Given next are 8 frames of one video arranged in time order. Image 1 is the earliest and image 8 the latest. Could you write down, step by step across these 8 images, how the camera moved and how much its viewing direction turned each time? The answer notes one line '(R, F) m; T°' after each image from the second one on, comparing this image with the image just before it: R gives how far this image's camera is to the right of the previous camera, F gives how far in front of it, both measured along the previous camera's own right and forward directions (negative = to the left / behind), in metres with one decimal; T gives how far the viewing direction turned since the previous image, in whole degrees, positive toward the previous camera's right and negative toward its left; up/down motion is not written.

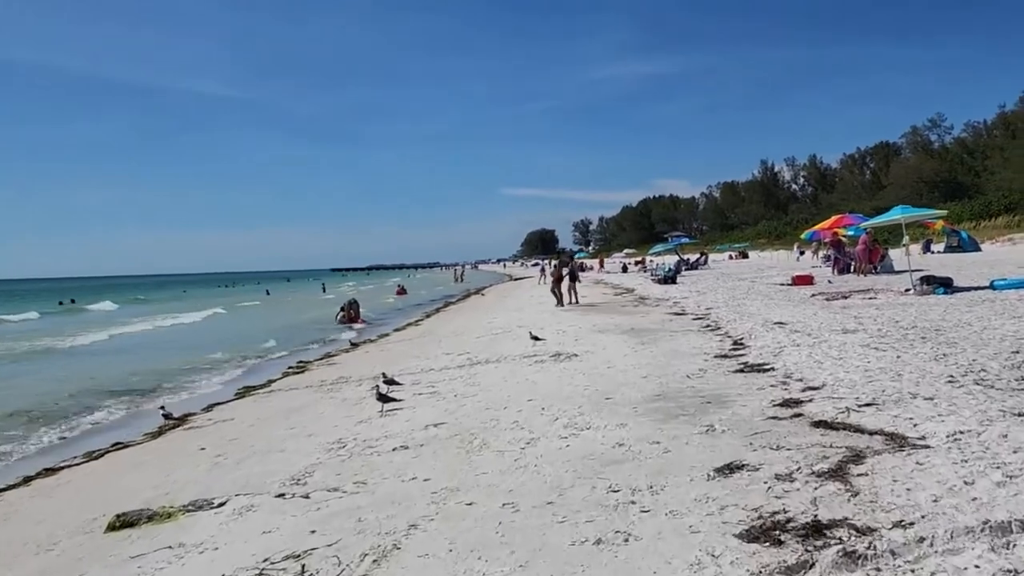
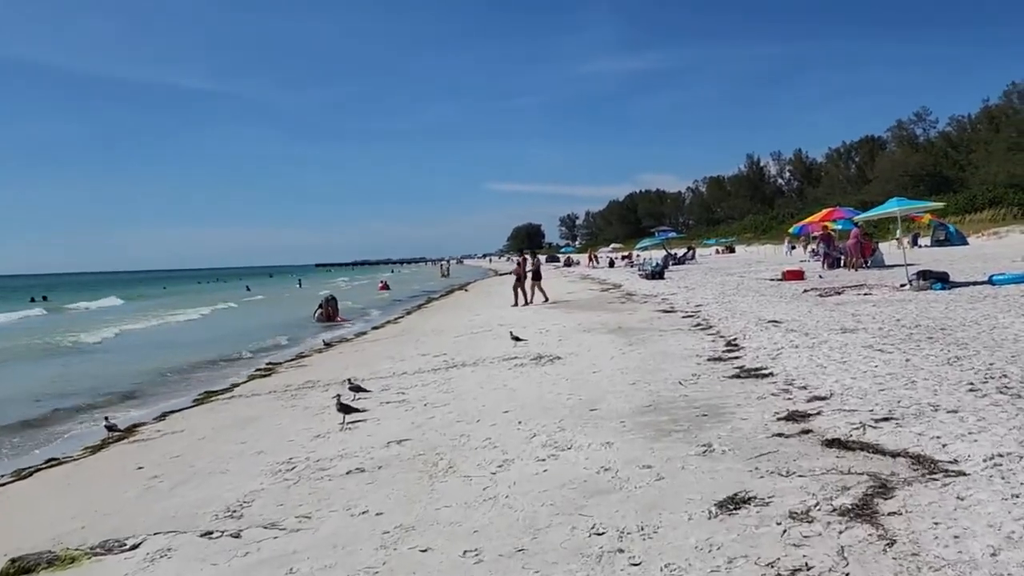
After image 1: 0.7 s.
(+0.1, +0.9) m; +1°
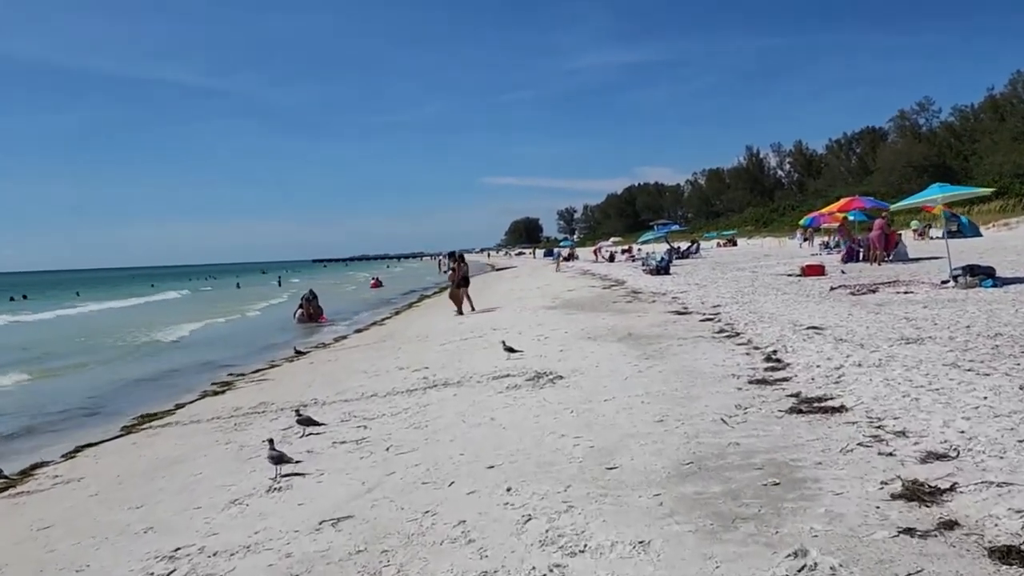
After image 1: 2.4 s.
(+0.1, +2.2) m; 0°
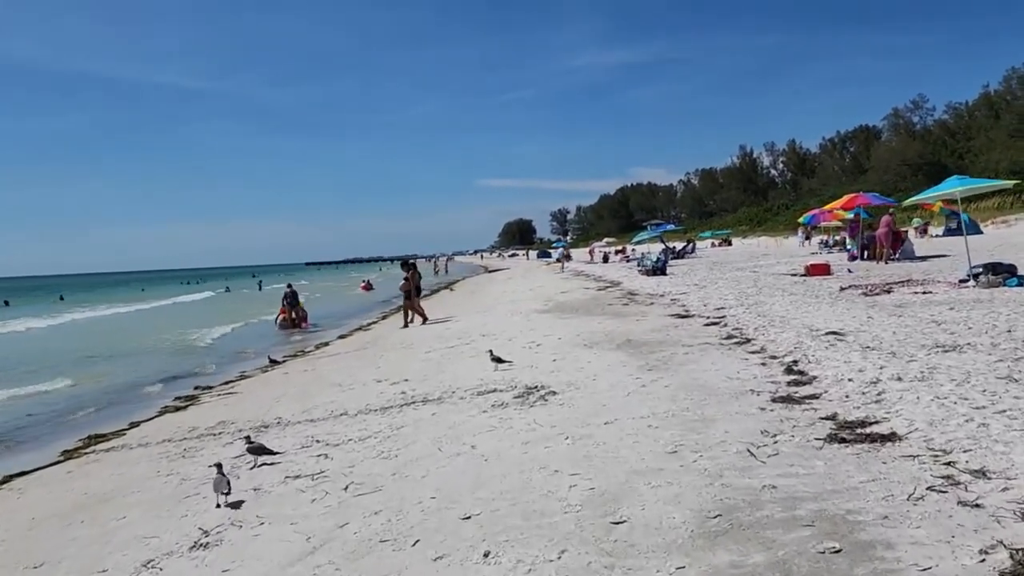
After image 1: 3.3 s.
(+0.1, +1.2) m; 0°
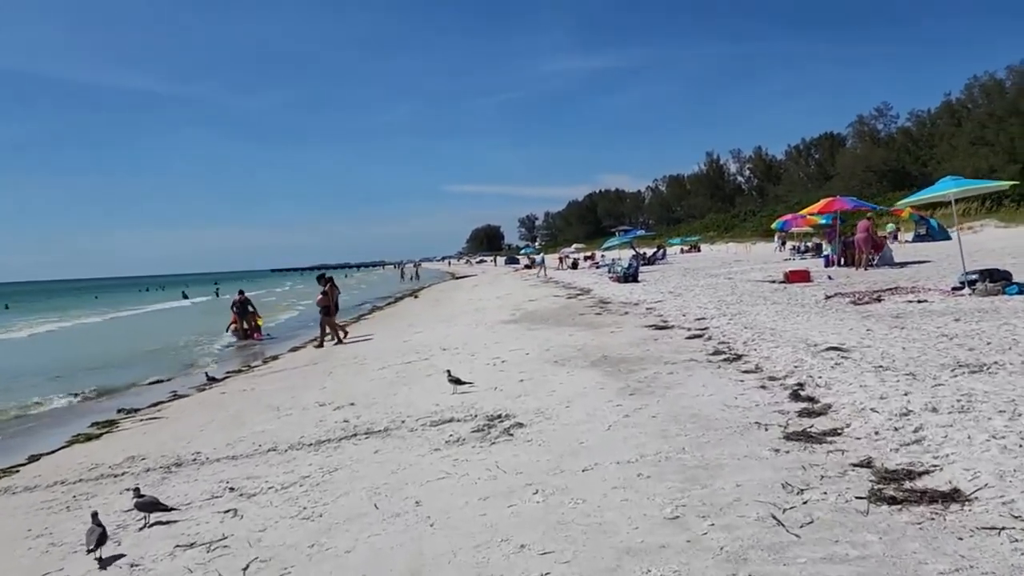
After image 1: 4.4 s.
(+0.1, +1.4) m; +2°
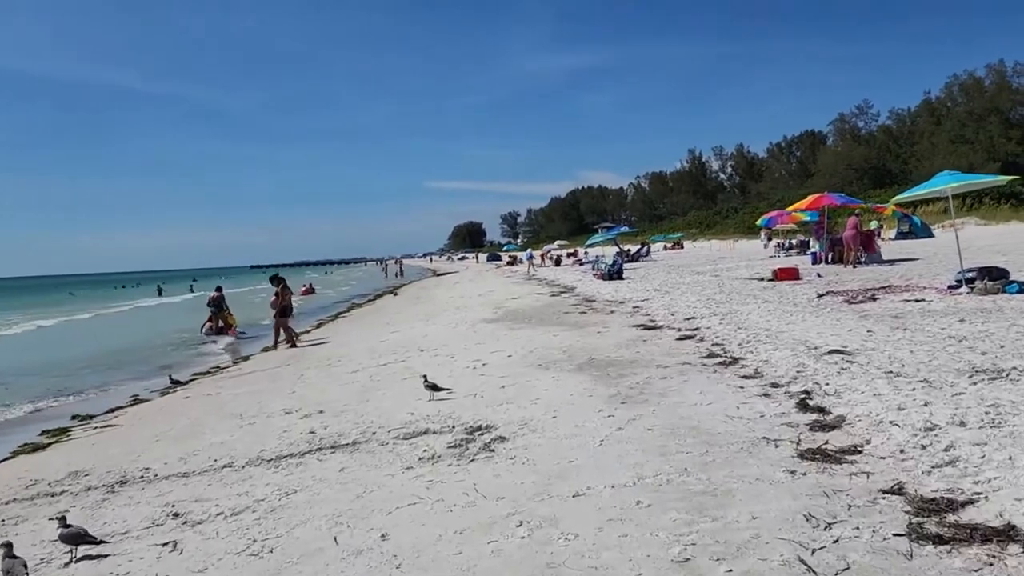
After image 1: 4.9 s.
(0.0, +0.7) m; +1°
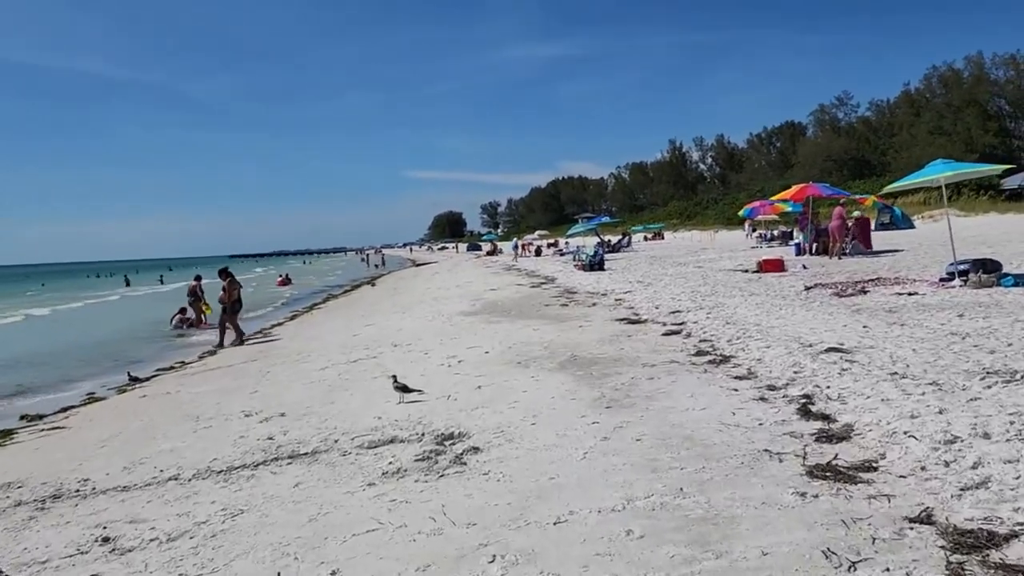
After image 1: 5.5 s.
(0.0, +0.6) m; +1°
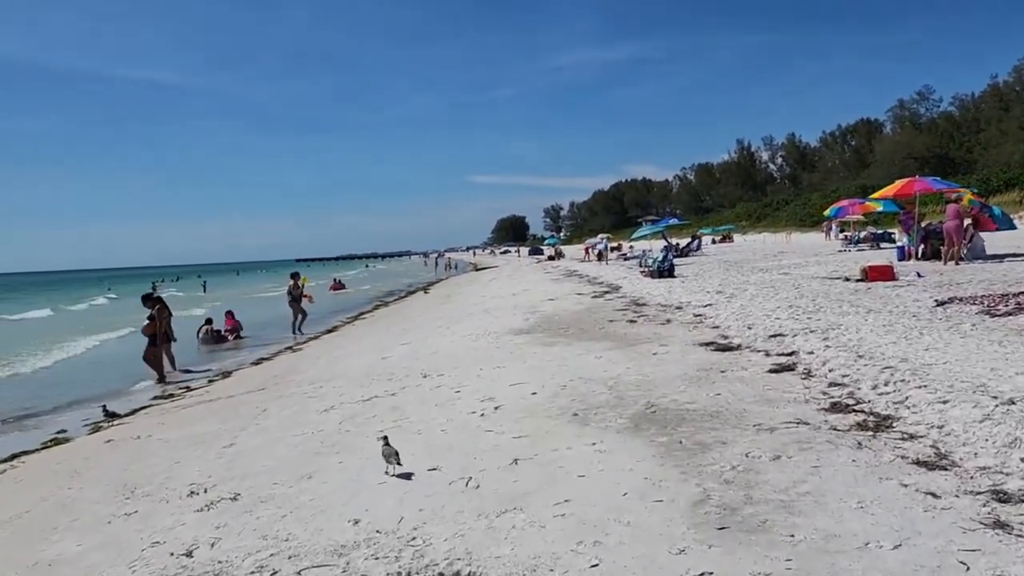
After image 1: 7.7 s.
(+0.1, +2.8) m; -4°
